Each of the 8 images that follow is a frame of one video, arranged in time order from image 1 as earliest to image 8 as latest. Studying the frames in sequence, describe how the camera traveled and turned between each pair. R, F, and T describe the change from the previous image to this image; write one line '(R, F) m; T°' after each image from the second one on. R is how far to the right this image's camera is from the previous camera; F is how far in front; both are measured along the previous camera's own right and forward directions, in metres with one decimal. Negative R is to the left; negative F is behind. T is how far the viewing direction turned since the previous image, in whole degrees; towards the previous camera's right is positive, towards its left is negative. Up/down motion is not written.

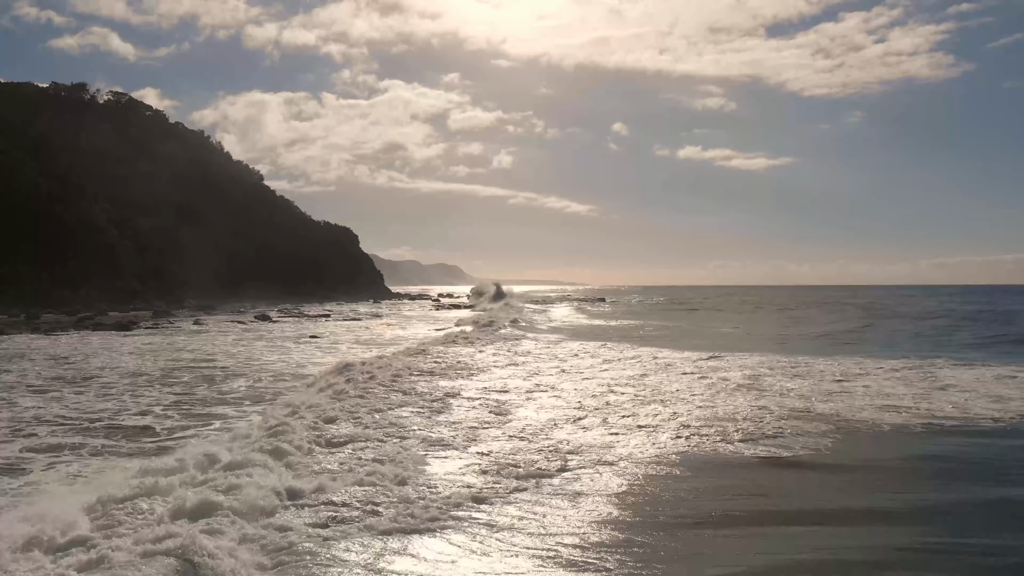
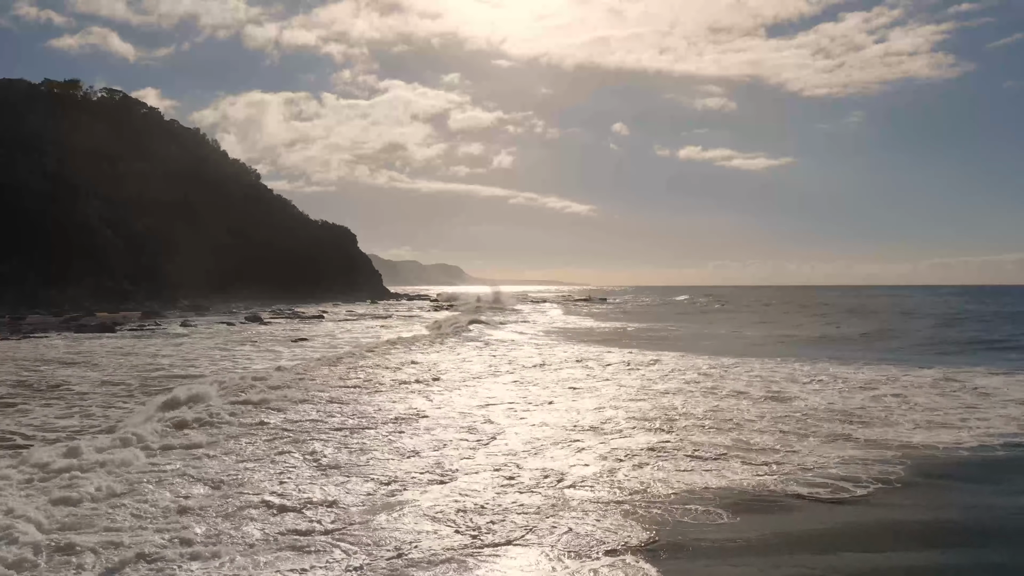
(0.0, +1.3) m; 0°
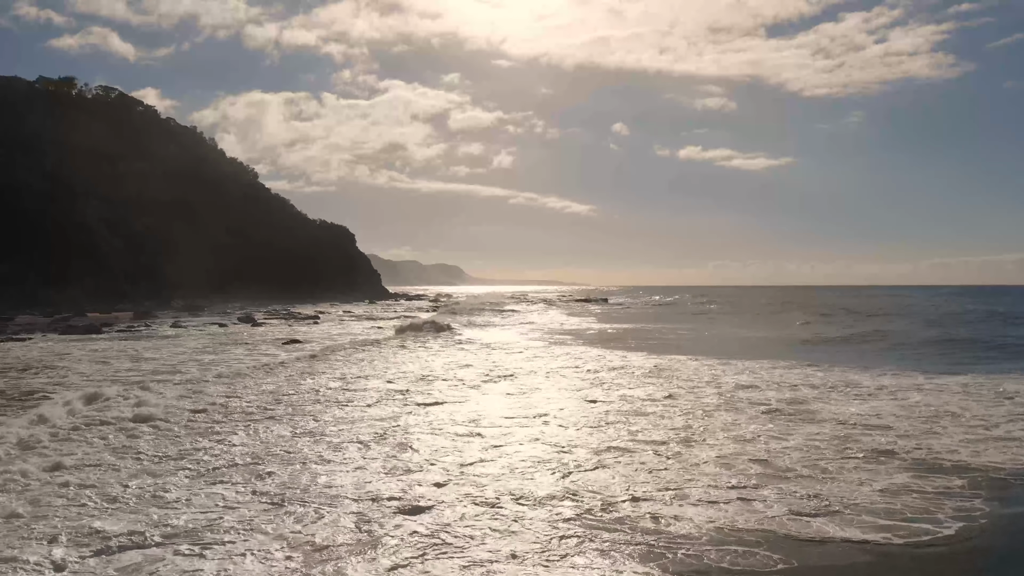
(0.0, +1.0) m; 0°
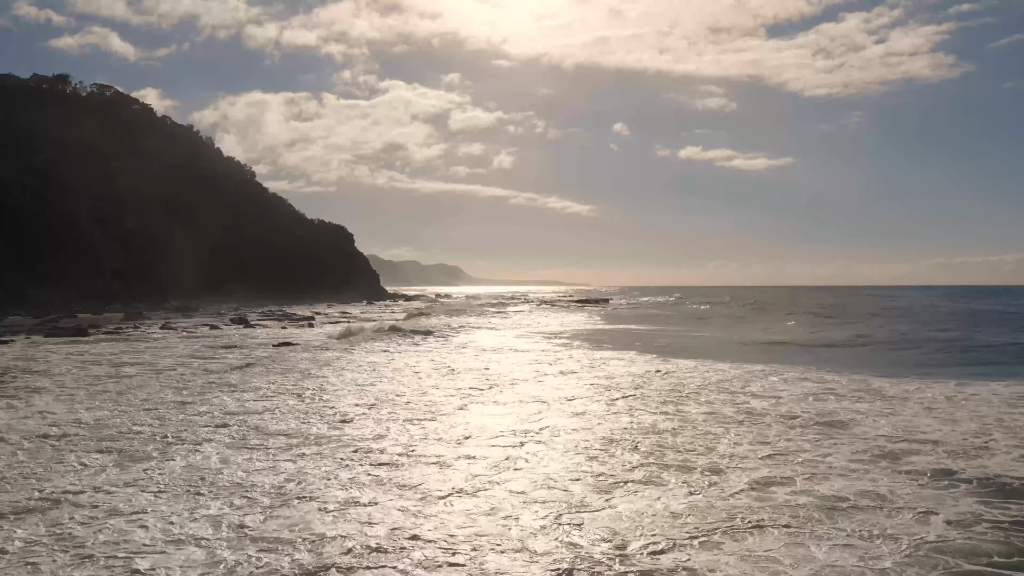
(0.0, +1.1) m; 0°
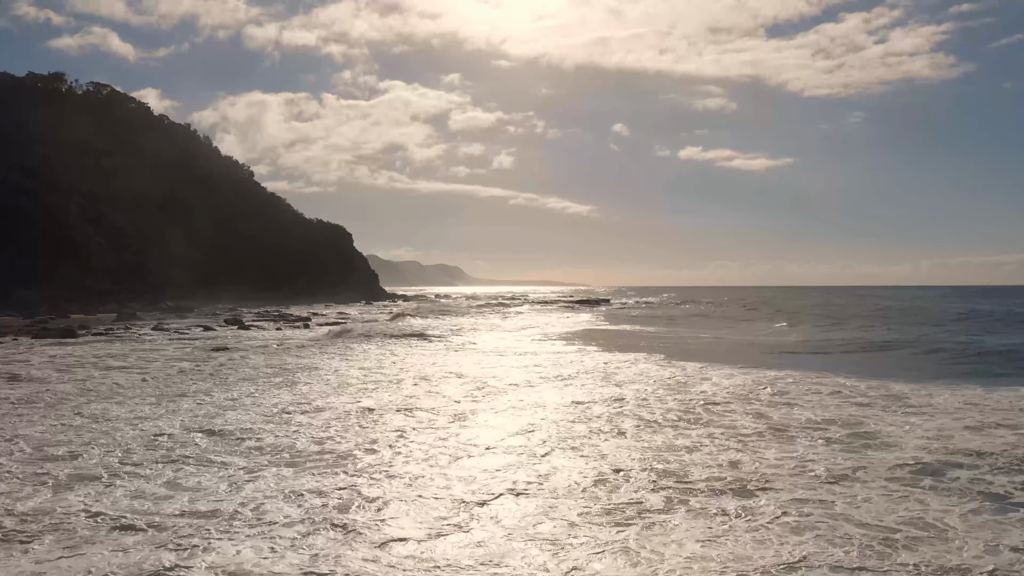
(0.0, +0.8) m; 0°
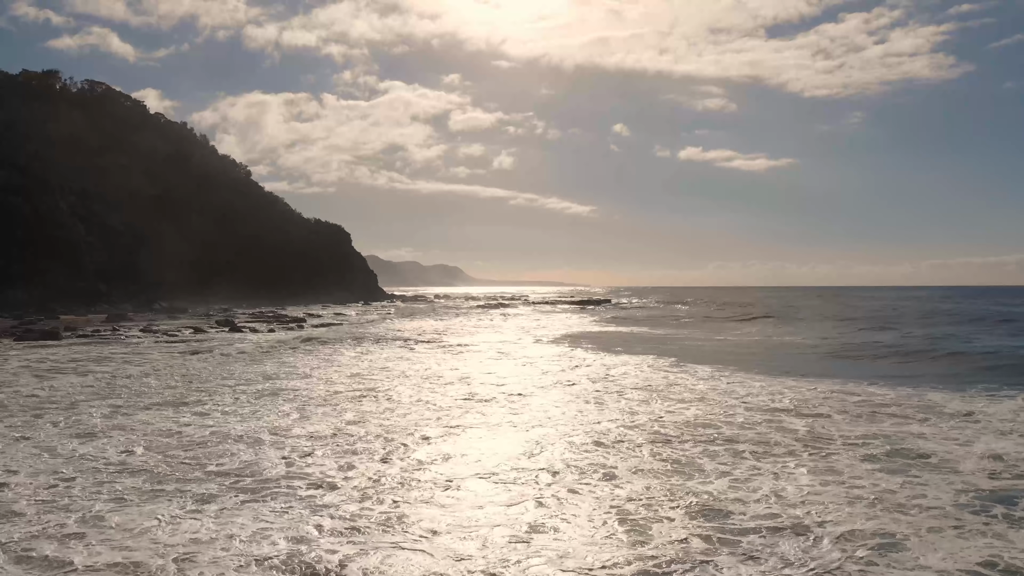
(-0.1, +1.1) m; 0°
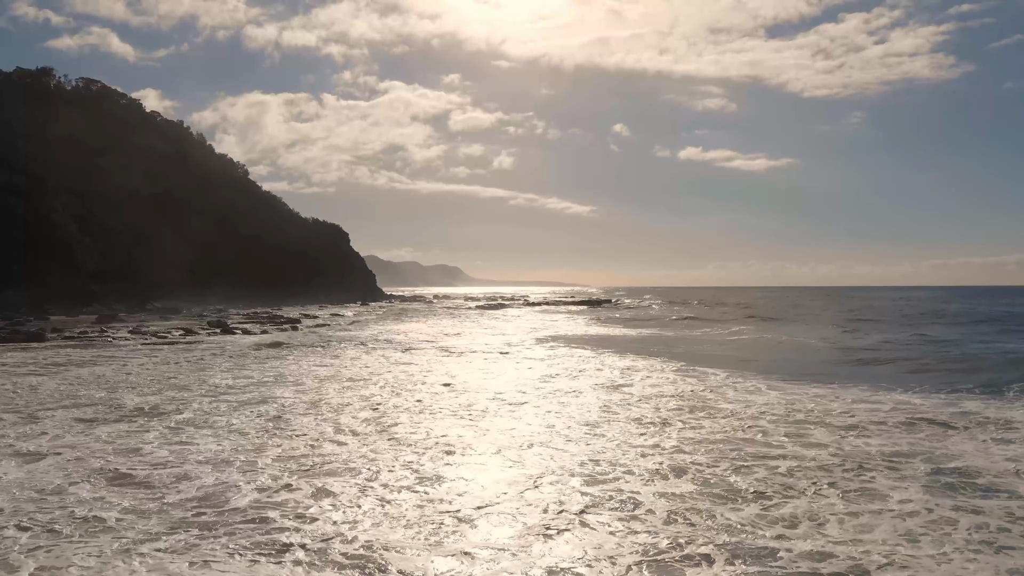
(0.0, +1.0) m; 0°
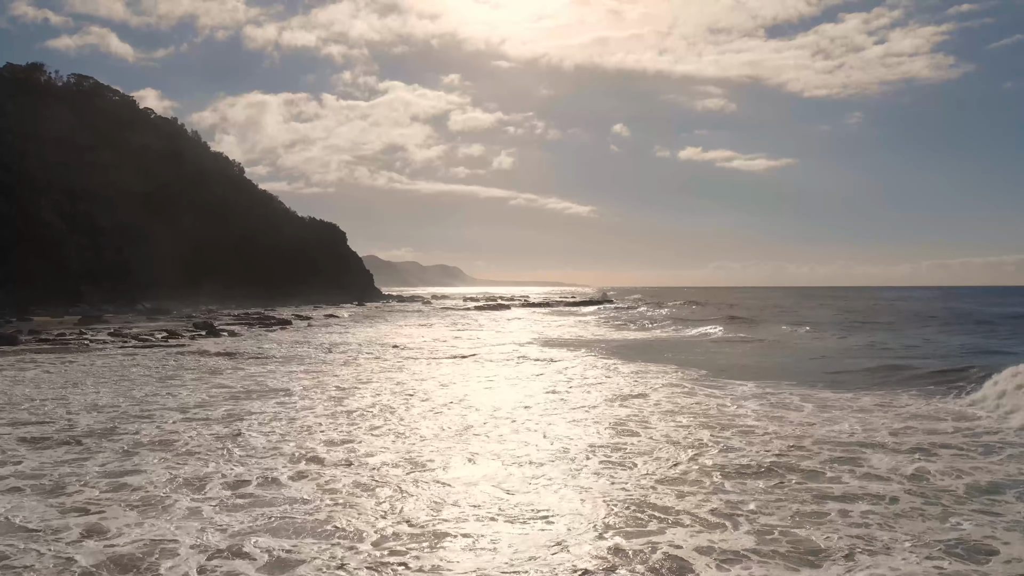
(-0.1, +1.6) m; 0°
